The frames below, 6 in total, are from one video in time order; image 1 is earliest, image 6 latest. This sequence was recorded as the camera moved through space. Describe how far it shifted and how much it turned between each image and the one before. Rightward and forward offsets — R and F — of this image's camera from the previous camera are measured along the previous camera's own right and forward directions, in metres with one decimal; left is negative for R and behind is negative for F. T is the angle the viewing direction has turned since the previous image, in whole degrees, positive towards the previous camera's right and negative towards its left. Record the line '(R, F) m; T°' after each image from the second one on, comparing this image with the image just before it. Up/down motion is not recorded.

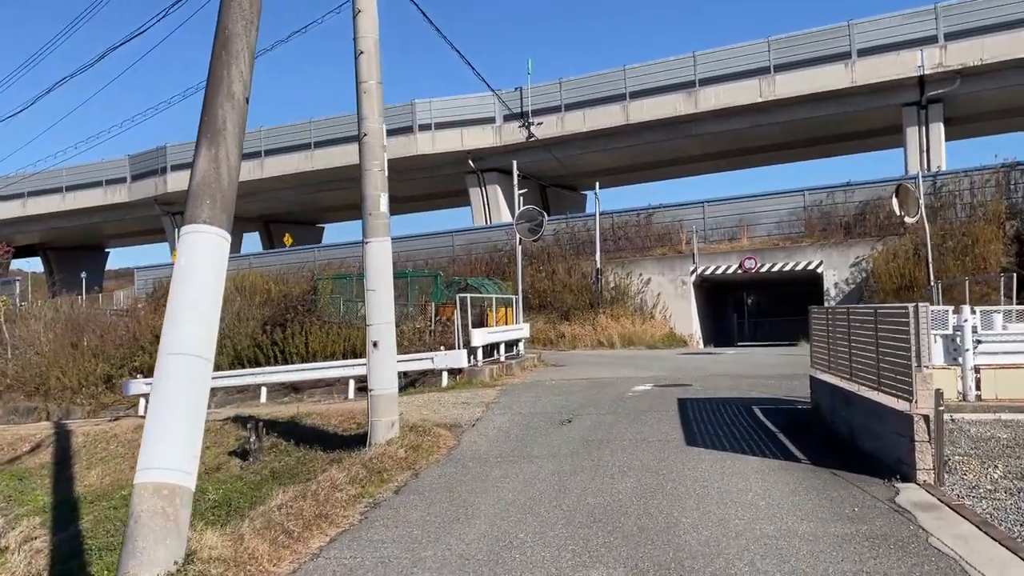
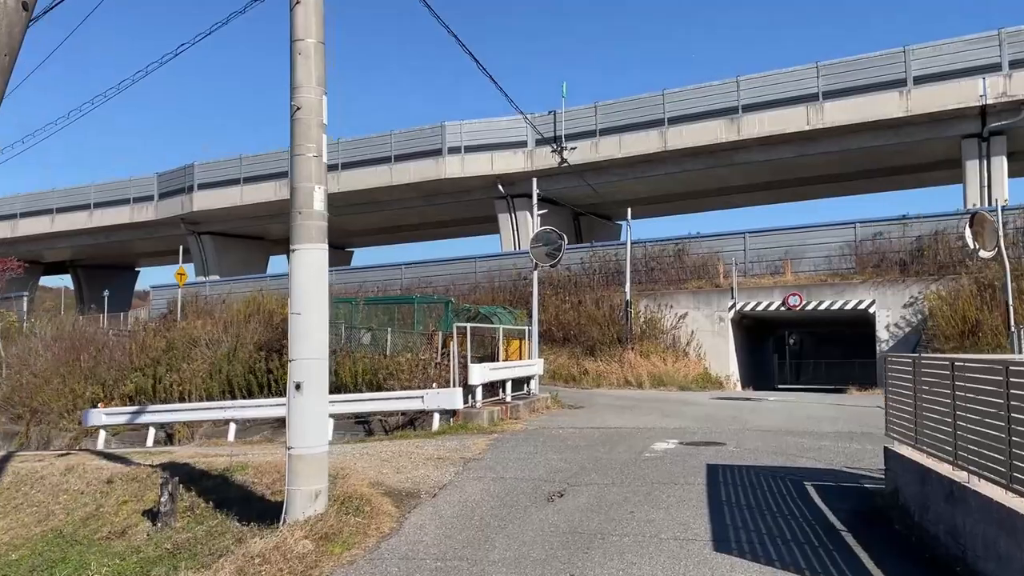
(+0.4, +1.8) m; -3°
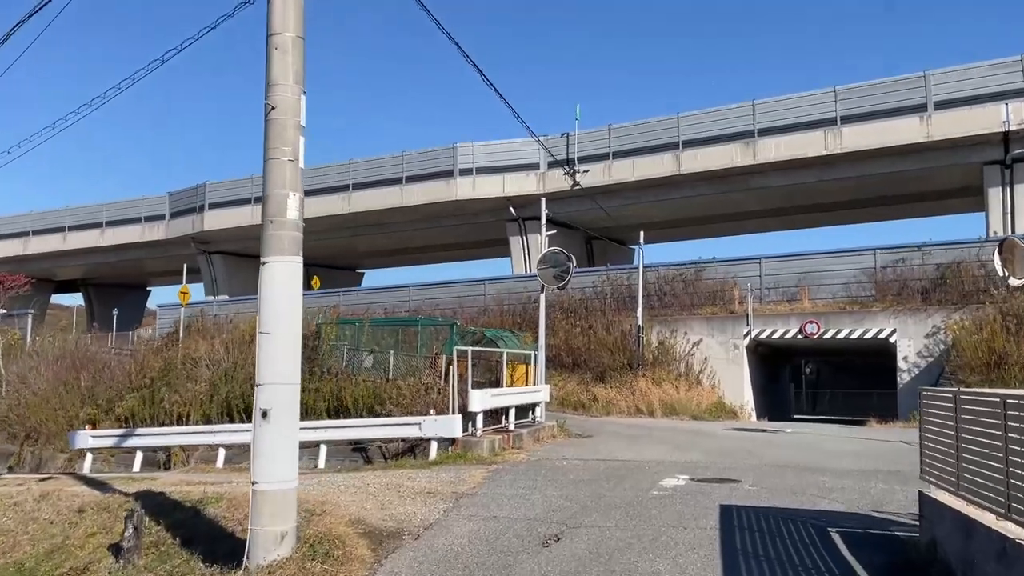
(+0.1, +0.5) m; -1°
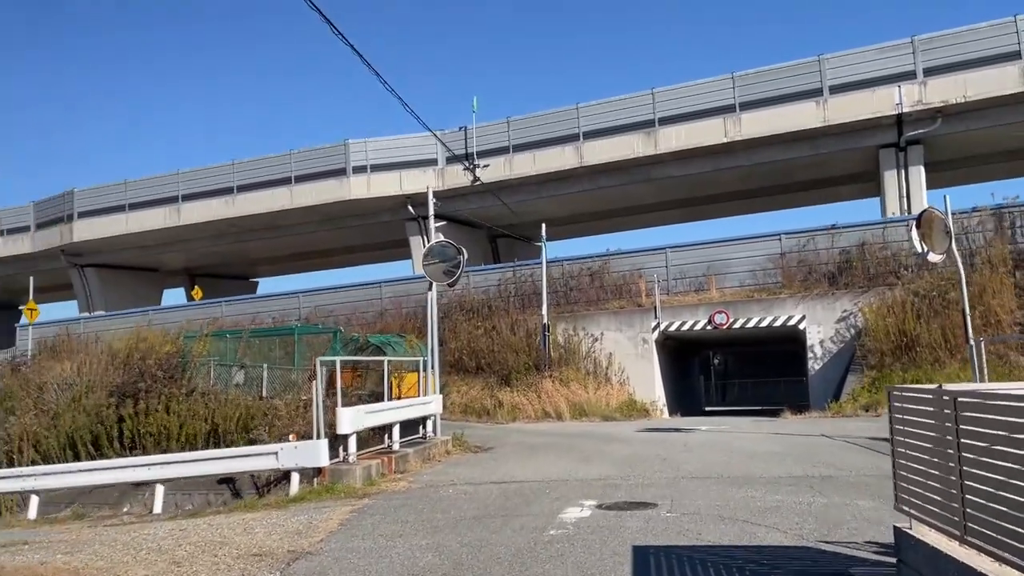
(+0.4, +1.6) m; +6°
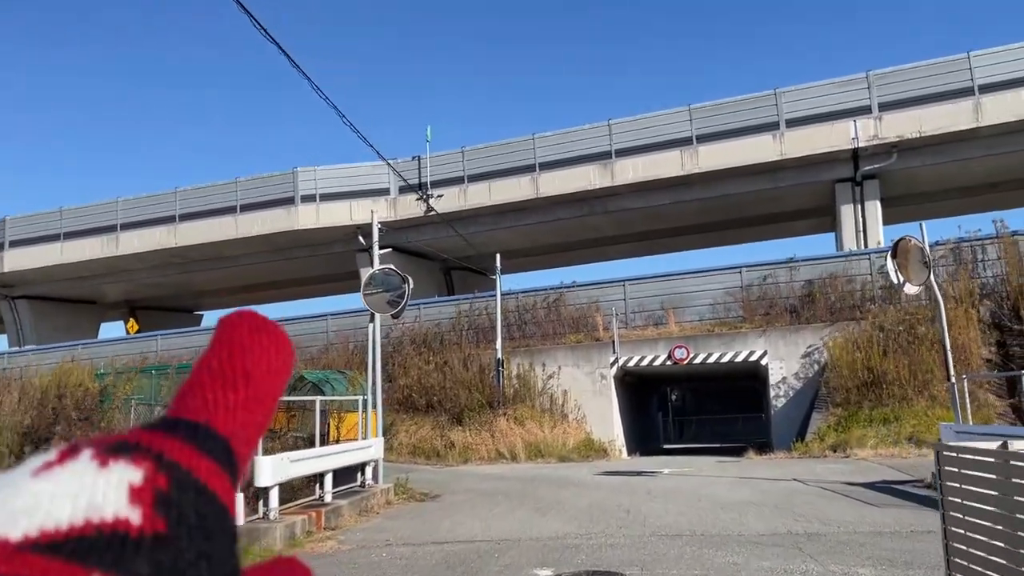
(+0.1, +1.0) m; +3°
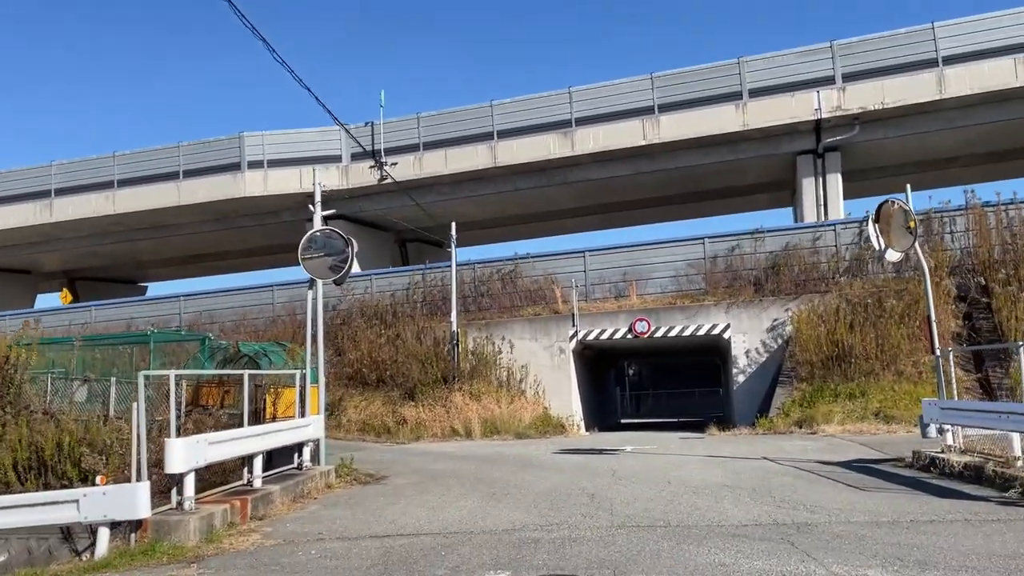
(0.0, +1.0) m; +3°
